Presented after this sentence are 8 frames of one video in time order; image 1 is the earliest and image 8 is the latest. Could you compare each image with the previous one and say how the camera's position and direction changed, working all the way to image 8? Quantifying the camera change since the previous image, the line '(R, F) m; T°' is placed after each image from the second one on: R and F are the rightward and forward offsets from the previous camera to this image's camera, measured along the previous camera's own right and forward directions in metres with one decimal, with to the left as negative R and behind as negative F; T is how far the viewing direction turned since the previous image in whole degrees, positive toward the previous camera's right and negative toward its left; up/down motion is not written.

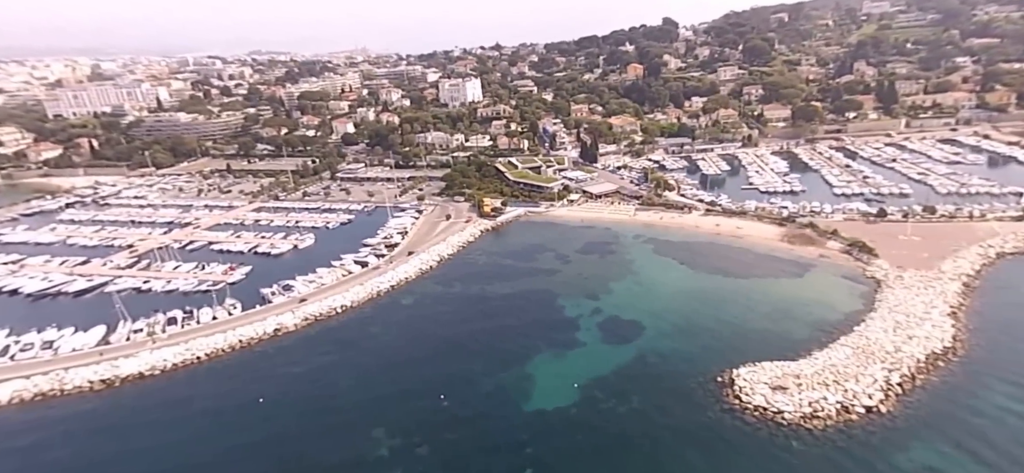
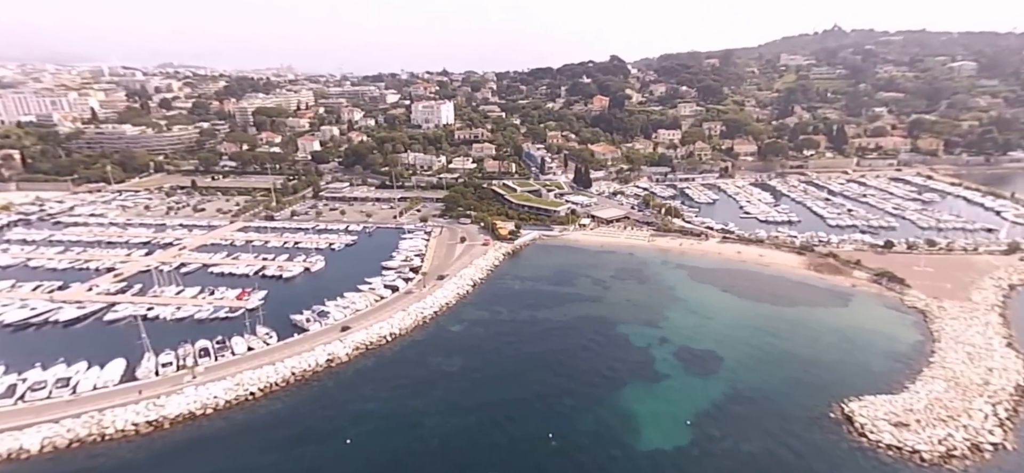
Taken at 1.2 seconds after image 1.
(-6.8, +1.0) m; +8°
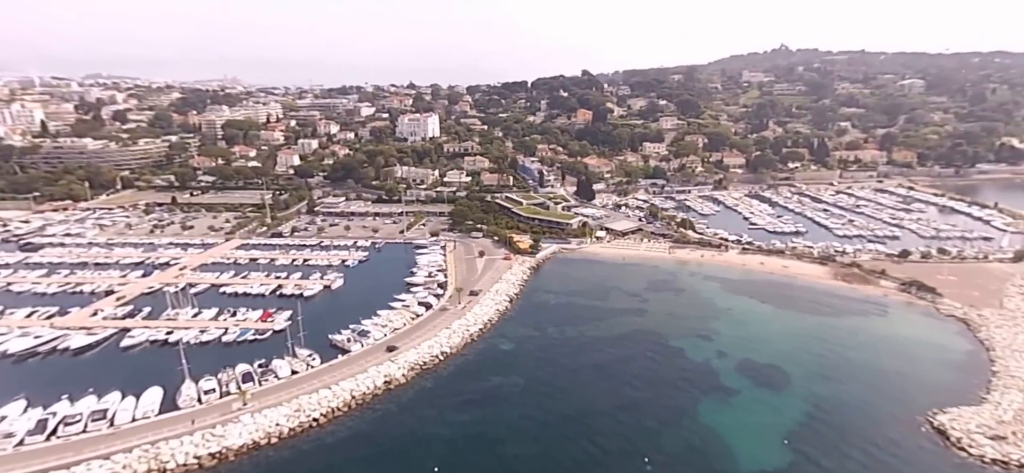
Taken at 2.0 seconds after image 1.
(-4.6, +1.0) m; +4°
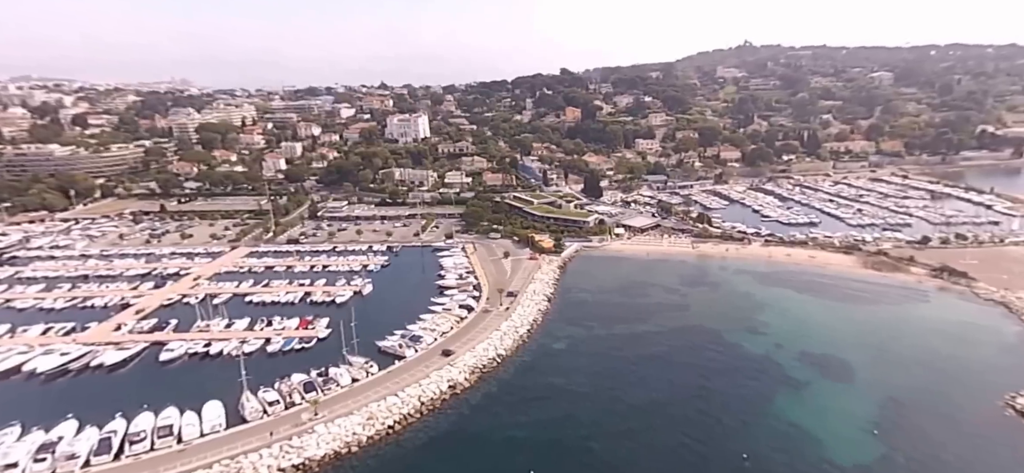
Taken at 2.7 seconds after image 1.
(-3.9, +0.8) m; +3°
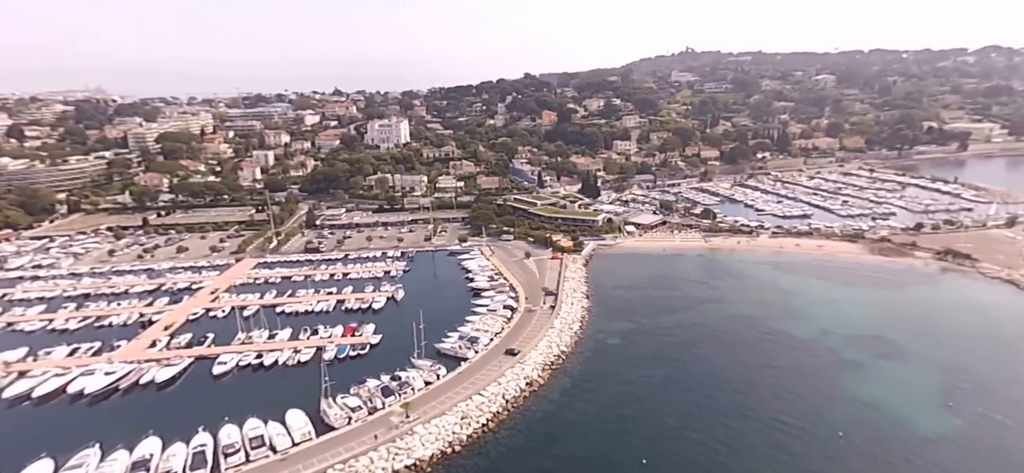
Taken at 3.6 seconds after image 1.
(-5.2, 0.0) m; +5°
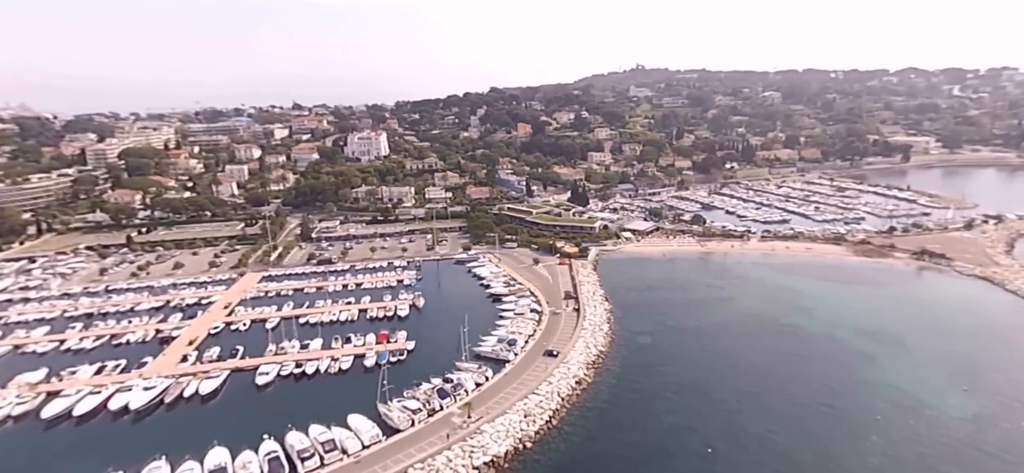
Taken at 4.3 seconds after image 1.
(-4.0, -0.7) m; +5°
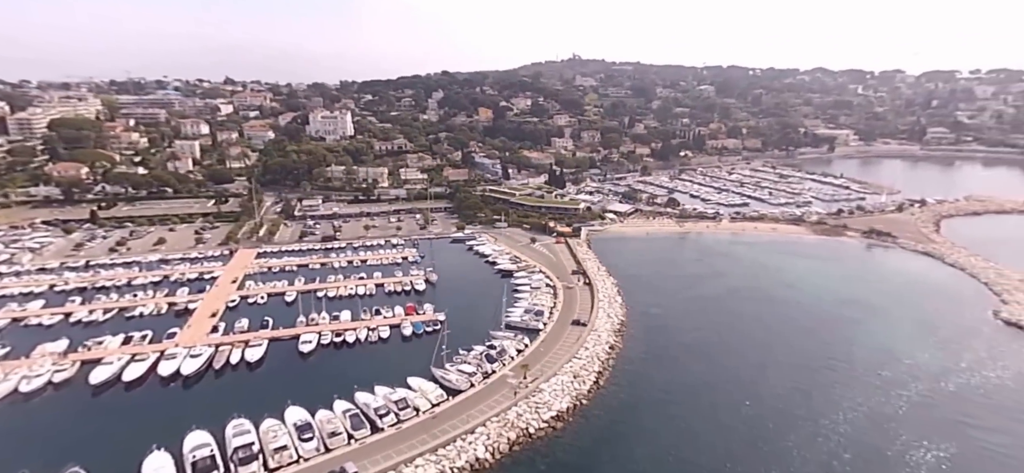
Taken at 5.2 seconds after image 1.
(-5.0, -1.1) m; +7°
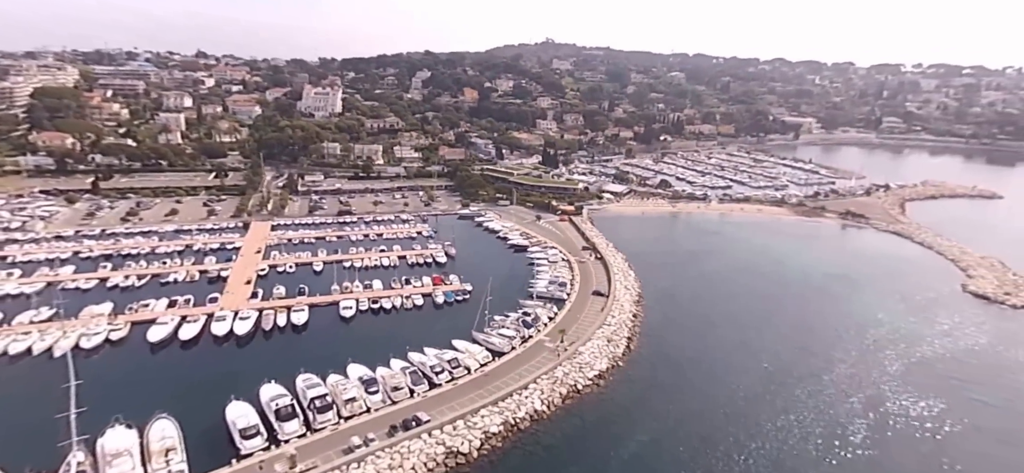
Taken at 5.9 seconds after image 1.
(-3.3, -1.7) m; +4°
